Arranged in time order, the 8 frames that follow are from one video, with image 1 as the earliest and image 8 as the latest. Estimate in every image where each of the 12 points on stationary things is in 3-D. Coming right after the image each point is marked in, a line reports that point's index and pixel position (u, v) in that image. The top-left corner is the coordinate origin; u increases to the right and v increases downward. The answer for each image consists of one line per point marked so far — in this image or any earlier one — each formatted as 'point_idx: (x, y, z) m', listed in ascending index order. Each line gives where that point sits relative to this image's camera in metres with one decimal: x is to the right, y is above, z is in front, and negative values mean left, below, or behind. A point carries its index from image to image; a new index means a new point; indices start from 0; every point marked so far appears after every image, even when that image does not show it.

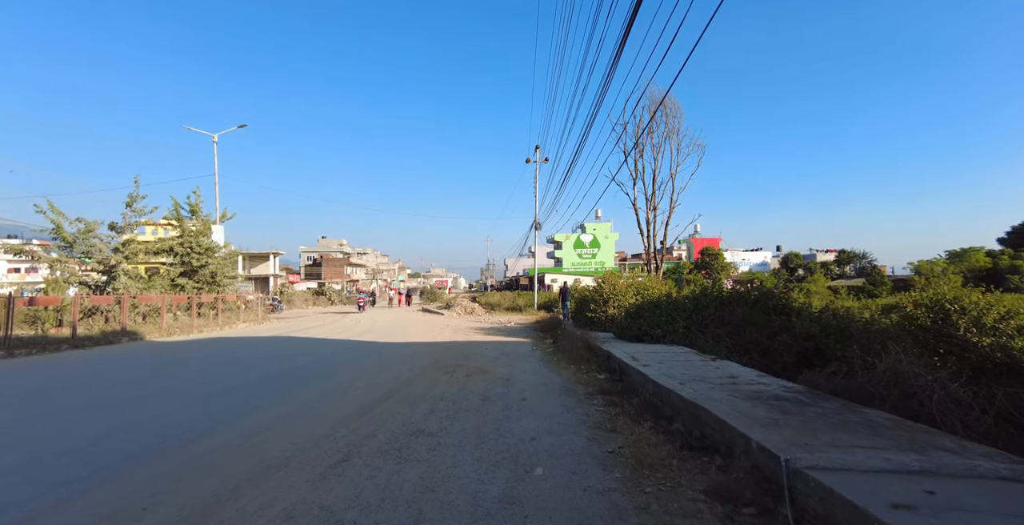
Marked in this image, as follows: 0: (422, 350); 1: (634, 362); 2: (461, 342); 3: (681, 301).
0: (-2.4, -2.3, +11.4) m
1: (+2.0, -1.7, +7.1) m
2: (-1.5, -2.4, +12.8) m
3: (+4.1, -1.0, +10.5) m
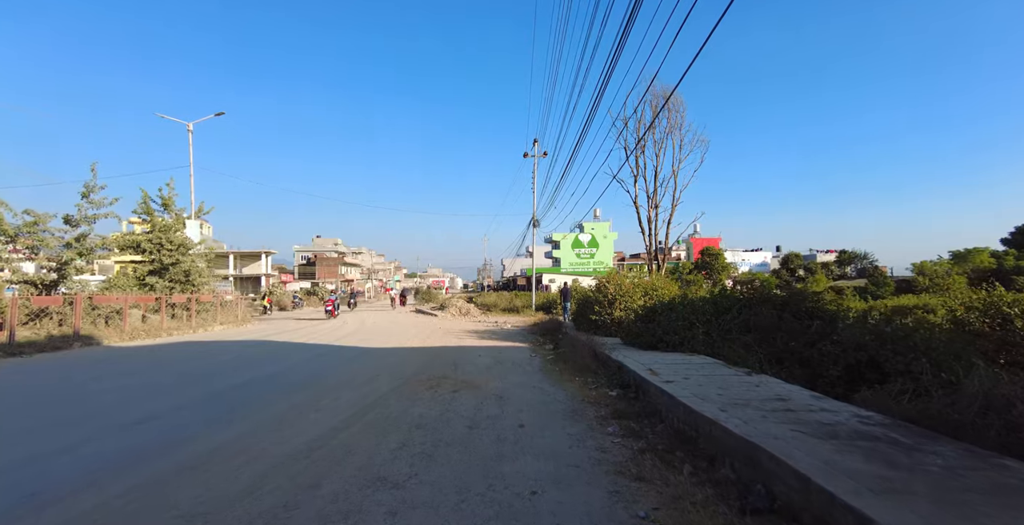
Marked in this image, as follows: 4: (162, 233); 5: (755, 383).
0: (-2.5, -2.2, +10.3) m
1: (+2.0, -1.6, +6.0) m
2: (-1.6, -2.3, +11.6) m
3: (+4.1, -0.9, +9.4) m
4: (-12.1, +1.0, +14.9) m
5: (+3.0, -1.5, +5.3) m
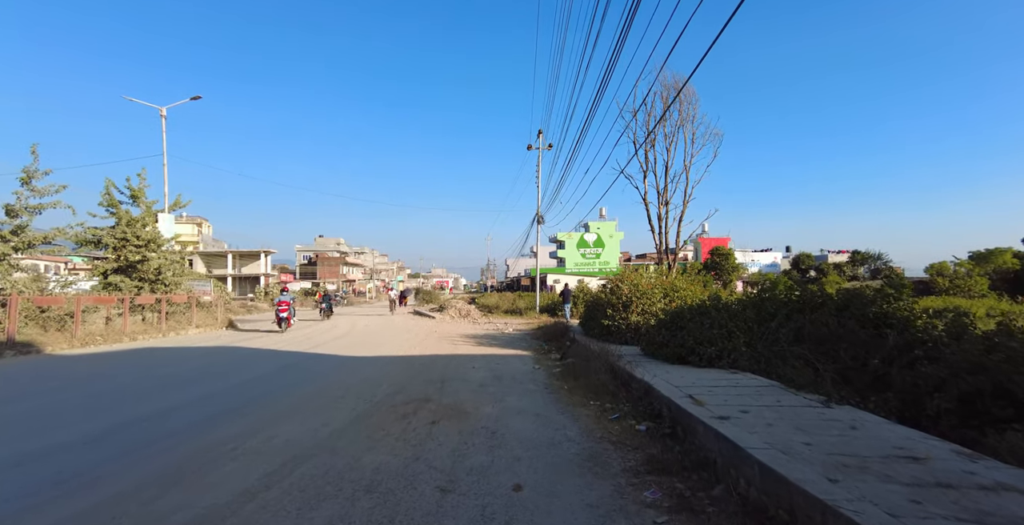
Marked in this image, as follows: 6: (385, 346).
0: (-2.5, -2.1, +8.8) m
1: (+1.9, -1.5, +4.4) m
2: (-1.6, -2.2, +10.2) m
3: (+4.0, -0.8, +7.8) m
4: (-12.0, +1.1, +13.5) m
5: (+3.0, -1.4, +3.8) m
6: (-3.6, -2.4, +12.5) m
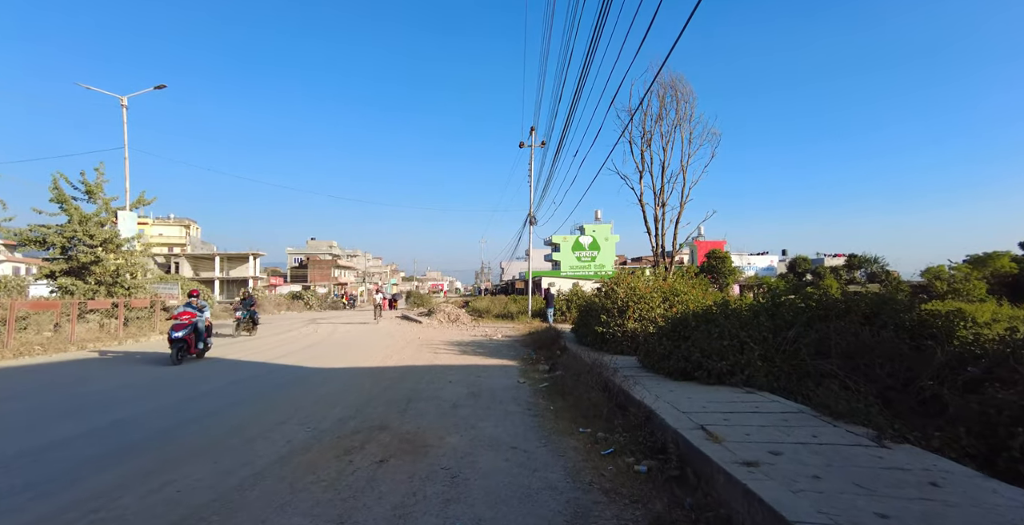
0: (-2.8, -2.1, +7.7) m
1: (+1.6, -1.5, +3.4) m
2: (-1.9, -2.2, +9.1) m
3: (+3.7, -0.8, +6.8) m
4: (-12.4, +1.1, +12.4) m
5: (+2.7, -1.4, +2.8) m
6: (-4.0, -2.4, +11.5) m
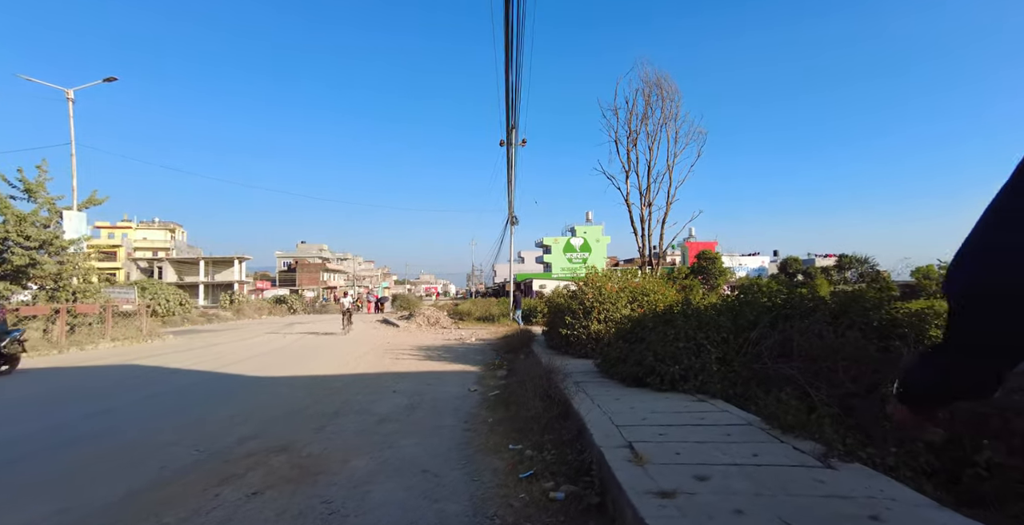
0: (-3.7, -2.1, +7.1) m
1: (+0.8, -1.4, +2.9) m
2: (-2.8, -2.2, +8.5) m
3: (+2.9, -0.8, +6.3) m
4: (-13.3, +1.0, +11.7) m
5: (+1.9, -1.3, +2.3) m
6: (-4.9, -2.5, +10.8) m
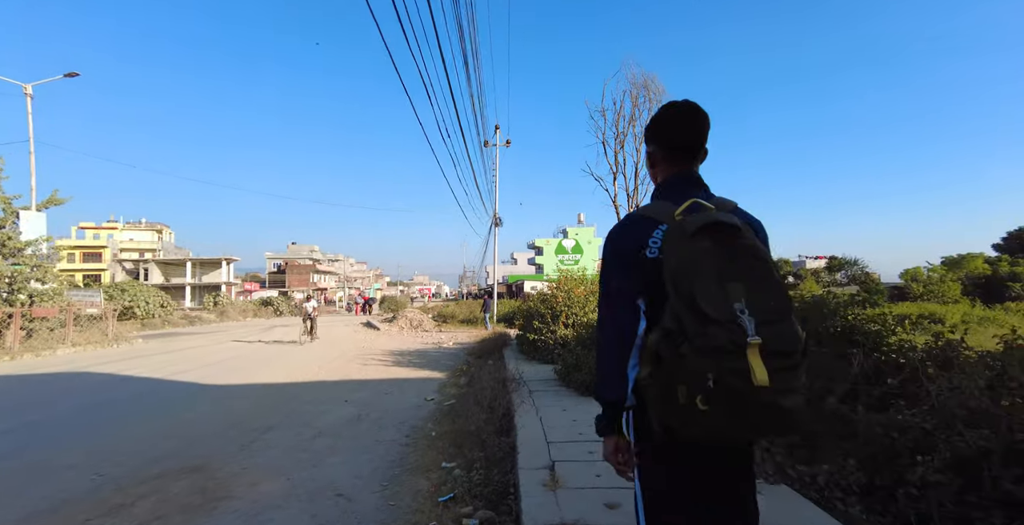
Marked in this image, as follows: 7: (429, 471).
0: (-4.3, -2.2, +6.8) m
1: (+0.2, -1.5, +2.6) m
2: (-3.5, -2.3, +8.2) m
3: (+2.2, -0.8, +6.1) m
4: (-14.1, +0.9, +11.3) m
5: (+1.3, -1.4, +2.0) m
6: (-5.6, -2.5, +10.5) m
7: (-0.8, -1.9, +4.1) m
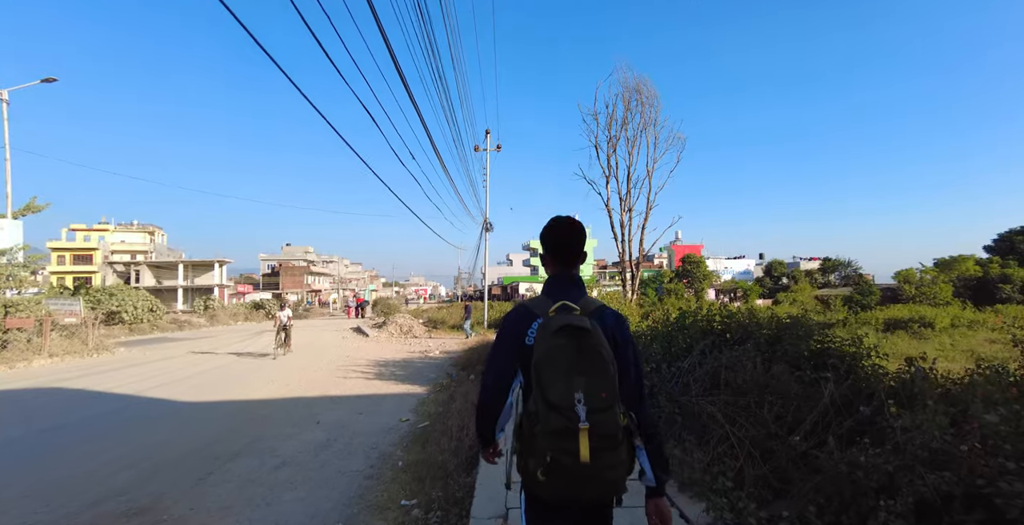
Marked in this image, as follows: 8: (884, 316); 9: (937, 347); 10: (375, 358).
0: (-4.7, -2.5, +6.7) m
1: (-0.2, -1.8, +2.5) m
2: (-3.9, -2.6, +8.1) m
3: (+1.8, -1.1, +6.0) m
4: (-14.5, +0.6, +11.1) m
5: (+0.9, -1.6, +1.9) m
6: (-6.0, -2.8, +10.4) m
7: (-1.2, -2.2, +4.0) m
8: (+15.0, -2.2, +17.4) m
9: (+12.9, -2.5, +13.1) m
10: (-4.6, -3.2, +14.4) m
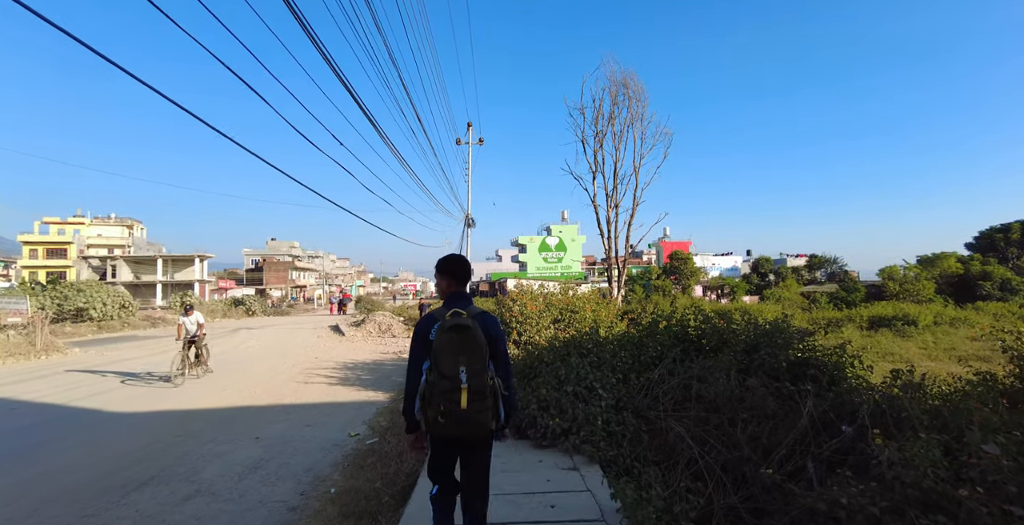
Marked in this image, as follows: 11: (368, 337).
0: (-5.3, -2.5, +6.1) m
1: (-0.7, -1.8, +2.0) m
2: (-4.5, -2.6, +7.5) m
3: (+1.3, -1.1, +5.5) m
4: (-15.1, +0.7, +10.2) m
5: (+0.4, -1.7, +1.4) m
6: (-6.7, -2.8, +9.7) m
7: (-1.7, -2.3, +3.4) m
8: (+14.2, -2.1, +17.2) m
9: (+12.2, -2.5, +12.9) m
10: (-5.4, -3.1, +13.8) m
11: (-6.7, -3.4, +19.8) m
